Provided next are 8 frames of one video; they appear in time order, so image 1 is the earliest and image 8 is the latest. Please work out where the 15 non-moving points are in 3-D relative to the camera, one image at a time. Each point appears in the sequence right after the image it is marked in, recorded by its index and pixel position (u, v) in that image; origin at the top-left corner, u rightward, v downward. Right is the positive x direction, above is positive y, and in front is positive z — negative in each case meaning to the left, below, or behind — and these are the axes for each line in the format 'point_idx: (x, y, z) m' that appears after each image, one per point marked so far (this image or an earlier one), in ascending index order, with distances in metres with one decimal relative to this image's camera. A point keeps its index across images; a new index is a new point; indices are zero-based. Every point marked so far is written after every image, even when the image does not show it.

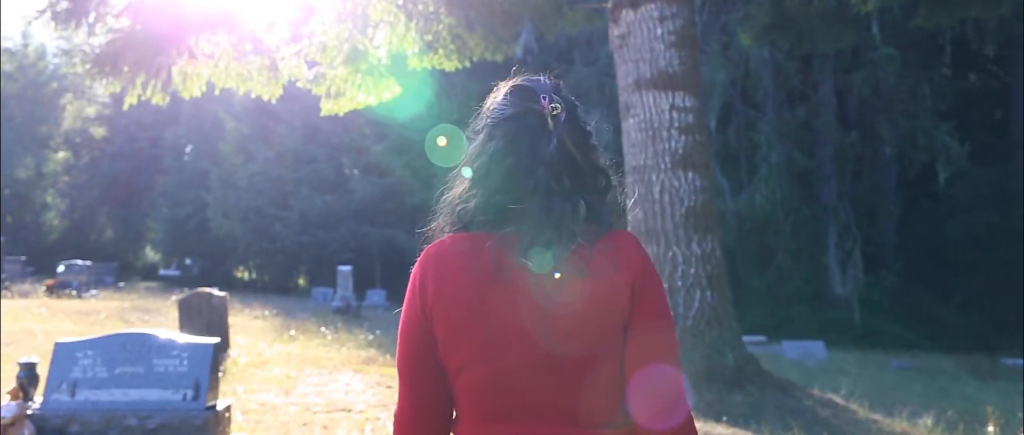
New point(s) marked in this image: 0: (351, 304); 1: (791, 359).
0: (-2.2, -1.2, +14.7) m
1: (+3.6, -1.8, +13.7) m
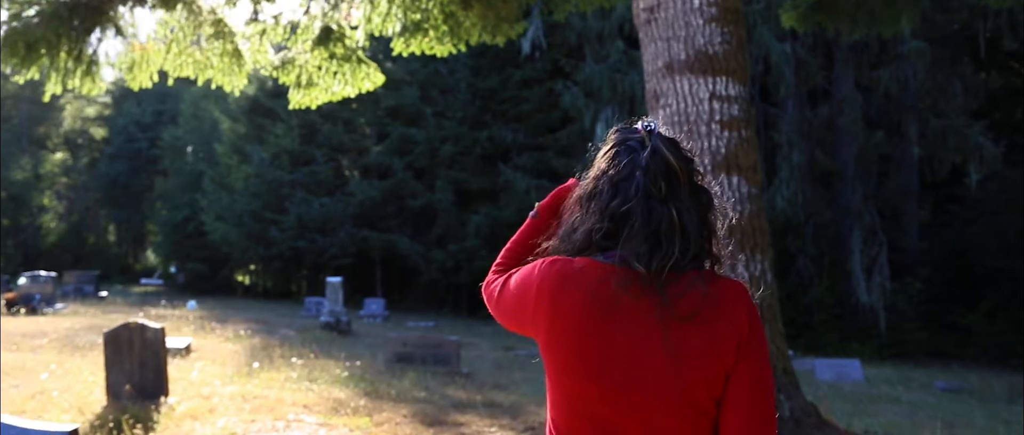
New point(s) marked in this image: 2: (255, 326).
0: (-2.2, -1.3, +13.4) m
1: (+3.6, -1.9, +12.4) m
2: (-3.1, -1.3, +12.8) m
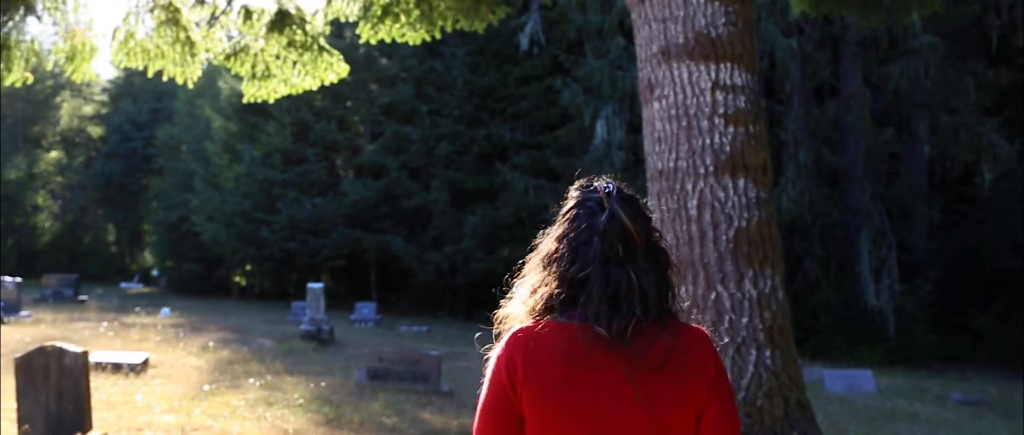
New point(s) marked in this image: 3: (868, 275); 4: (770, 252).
0: (-2.3, -1.3, +12.7) m
1: (+3.5, -1.9, +11.6) m
2: (-3.2, -1.3, +12.1) m
3: (+6.1, -1.0, +18.2) m
4: (+1.3, -0.2, +5.2) m
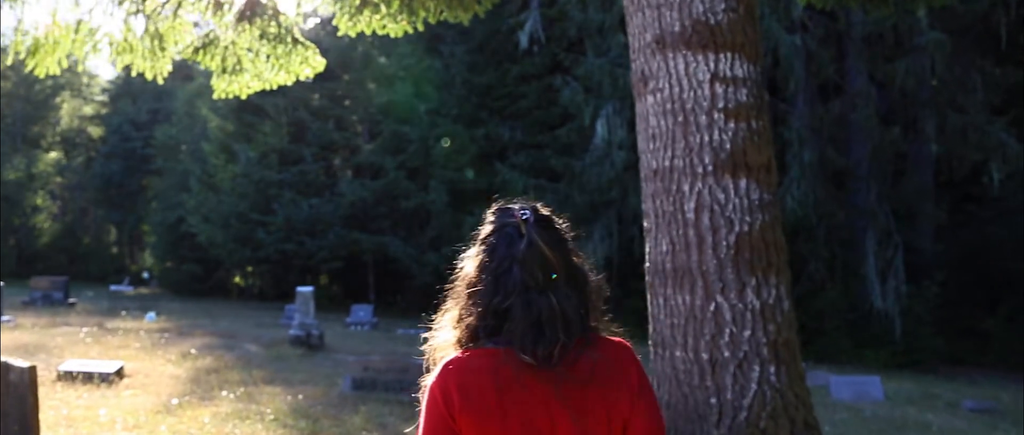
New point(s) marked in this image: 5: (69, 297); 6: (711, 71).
0: (-2.3, -1.3, +12.3) m
1: (+3.5, -2.0, +11.2) m
2: (-3.2, -1.4, +11.7) m
3: (+6.1, -1.0, +17.8) m
4: (+1.2, -0.2, +4.8) m
5: (-8.2, -1.5, +19.6) m
6: (+0.9, +0.7, +4.8) m
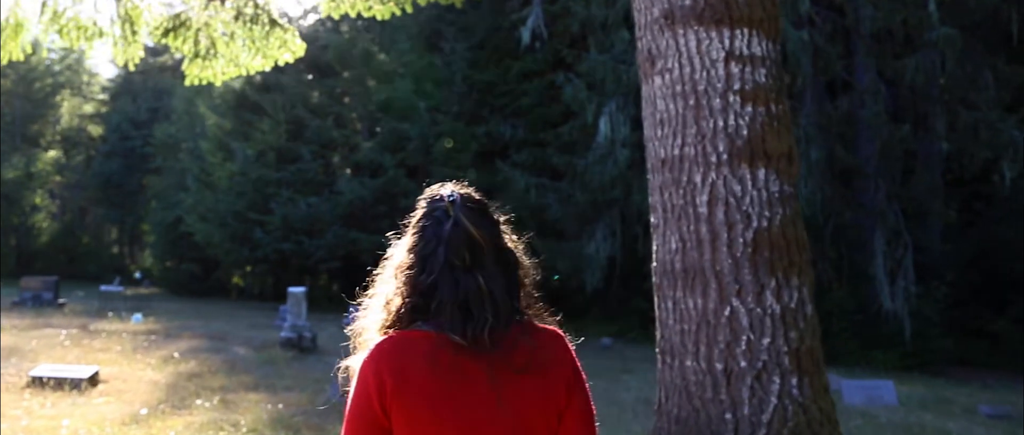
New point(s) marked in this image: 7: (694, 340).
0: (-2.3, -1.3, +11.9) m
1: (+3.5, -1.9, +10.8) m
2: (-3.2, -1.3, +11.2) m
3: (+6.1, -1.0, +17.3) m
4: (+1.2, -0.2, +4.4) m
5: (-8.2, -1.4, +19.1) m
6: (+0.9, +0.7, +4.3) m
7: (+0.8, -0.5, +4.4) m
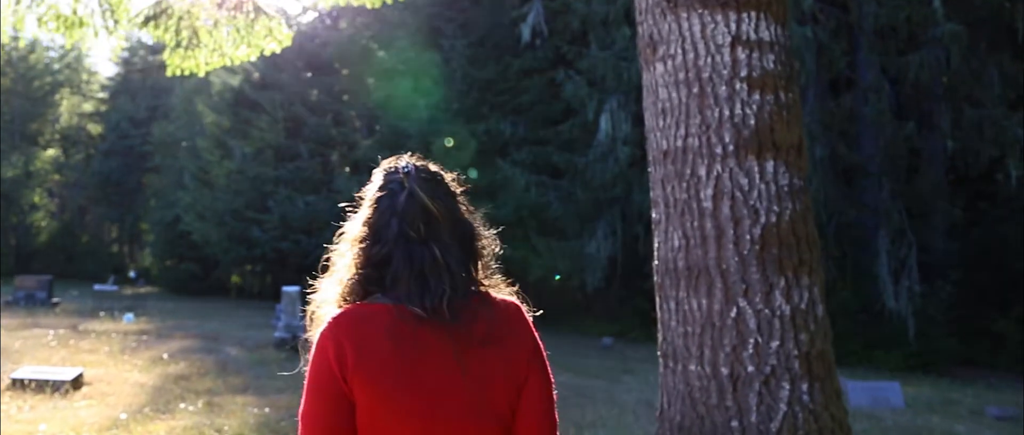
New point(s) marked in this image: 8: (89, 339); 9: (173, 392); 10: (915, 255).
0: (-2.3, -1.3, +11.6) m
1: (+3.5, -1.9, +10.5) m
2: (-3.3, -1.3, +11.0) m
3: (+6.1, -0.9, +17.1) m
4: (+1.1, -0.1, +4.1) m
5: (-8.2, -1.4, +18.9) m
6: (+0.8, +0.7, +4.1) m
7: (+0.7, -0.5, +4.1) m
8: (-4.1, -1.2, +10.3) m
9: (-2.4, -1.2, +7.6) m
10: (+6.6, -0.6, +17.4) m
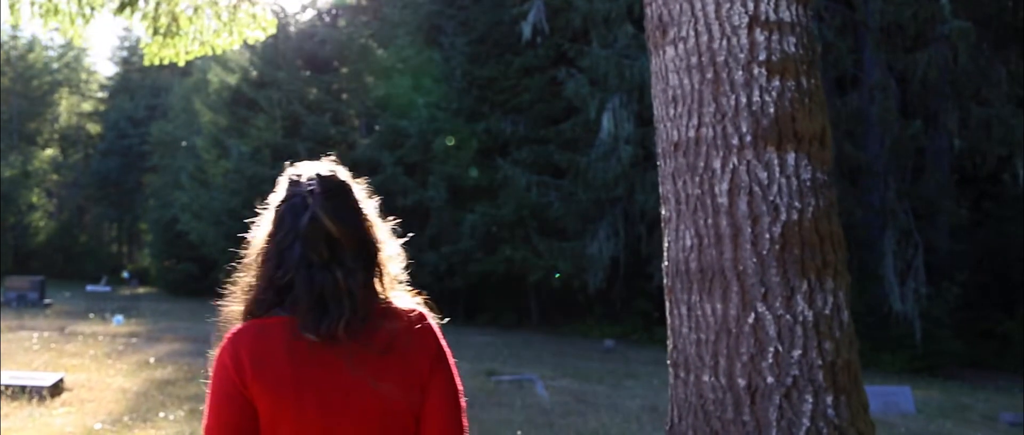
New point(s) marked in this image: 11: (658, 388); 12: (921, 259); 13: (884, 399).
0: (-2.3, -1.3, +11.3) m
1: (+3.4, -1.9, +10.2) m
2: (-3.3, -1.3, +10.7) m
3: (+6.1, -1.0, +16.8) m
4: (+1.1, -0.1, +3.8) m
5: (-8.2, -1.4, +18.6) m
6: (+0.8, +0.7, +3.8) m
7: (+0.7, -0.5, +3.8) m
8: (-4.1, -1.2, +10.0) m
9: (-2.4, -1.2, +7.3) m
10: (+6.6, -0.6, +17.1) m
11: (+1.6, -1.9, +11.9) m
12: (+6.6, -0.7, +17.0) m
13: (+3.8, -1.9, +10.8) m
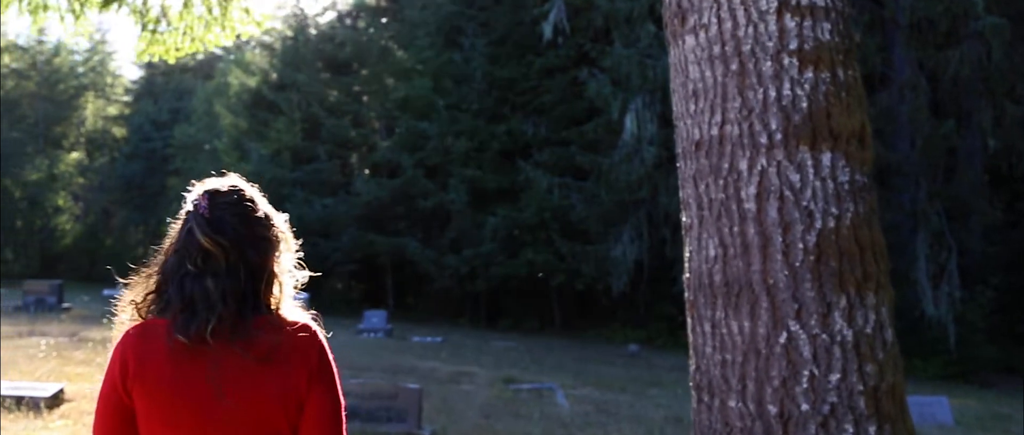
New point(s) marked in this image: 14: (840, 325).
0: (-2.1, -1.3, +11.1) m
1: (+3.6, -1.9, +9.8) m
2: (-3.1, -1.4, +10.4) m
3: (+6.4, -1.0, +16.3) m
4: (+1.1, -0.2, +3.5) m
5: (-7.8, -1.5, +18.5) m
6: (+0.9, +0.7, +3.4) m
7: (+0.7, -0.5, +3.5) m
8: (-3.9, -1.2, +9.7) m
9: (-2.3, -1.2, +7.0) m
10: (+6.9, -0.6, +16.6) m
11: (+1.8, -1.9, +11.6) m
12: (+6.9, -0.7, +16.5) m
13: (+4.0, -1.9, +10.3) m
14: (+1.0, -0.3, +3.4) m
